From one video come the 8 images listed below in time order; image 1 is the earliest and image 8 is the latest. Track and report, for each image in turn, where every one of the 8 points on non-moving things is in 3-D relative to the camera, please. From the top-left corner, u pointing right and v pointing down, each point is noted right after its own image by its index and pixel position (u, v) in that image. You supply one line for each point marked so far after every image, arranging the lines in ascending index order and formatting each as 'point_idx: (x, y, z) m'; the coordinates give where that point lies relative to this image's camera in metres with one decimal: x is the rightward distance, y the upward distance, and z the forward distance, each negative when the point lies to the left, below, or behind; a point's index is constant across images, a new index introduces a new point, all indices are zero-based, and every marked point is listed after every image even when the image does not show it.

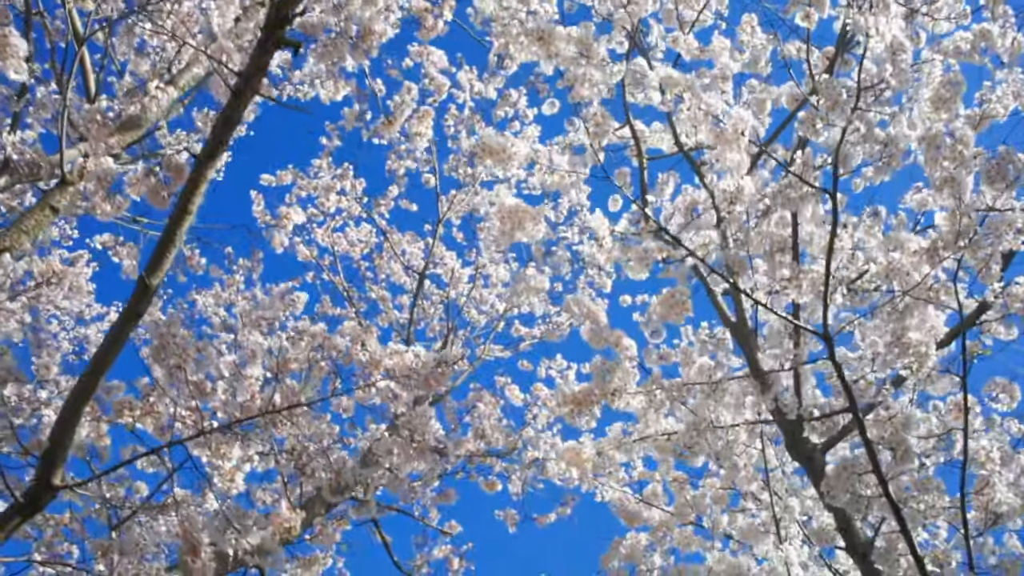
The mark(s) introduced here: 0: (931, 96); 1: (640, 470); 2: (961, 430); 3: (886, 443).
0: (+2.4, +1.1, +4.2) m
1: (+1.7, -2.5, +10.0) m
2: (+2.5, -0.8, +4.2) m
3: (+2.1, -0.8, +4.0) m
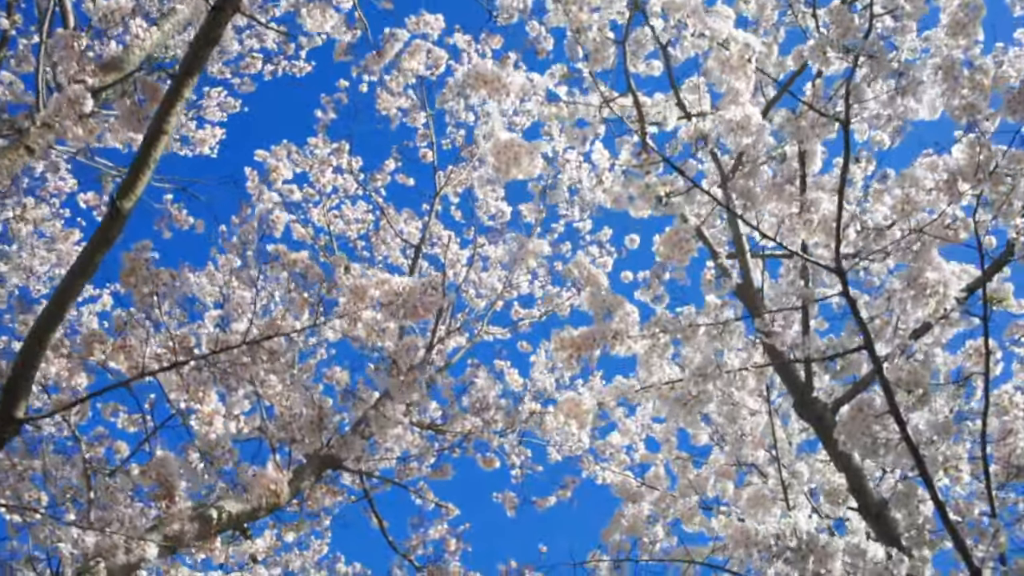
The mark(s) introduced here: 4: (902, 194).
0: (+2.3, +1.4, +4.0) m
1: (+1.7, -2.2, +9.7) m
2: (+2.5, -0.5, +3.9) m
3: (+2.0, -0.5, +3.8) m
4: (+2.1, +0.5, +4.0) m
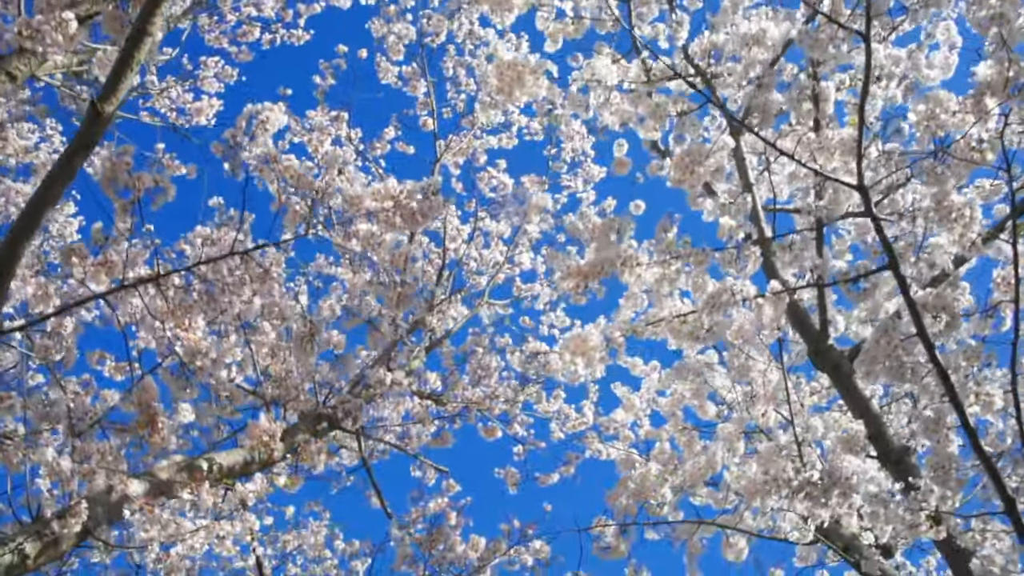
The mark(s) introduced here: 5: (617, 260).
0: (+2.4, +1.8, +3.8) m
1: (+1.7, -1.8, +9.5) m
2: (+2.5, -0.1, +3.7) m
3: (+2.0, -0.1, +3.6) m
4: (+2.1, +0.9, +3.8) m
5: (+0.6, +0.1, +3.9) m
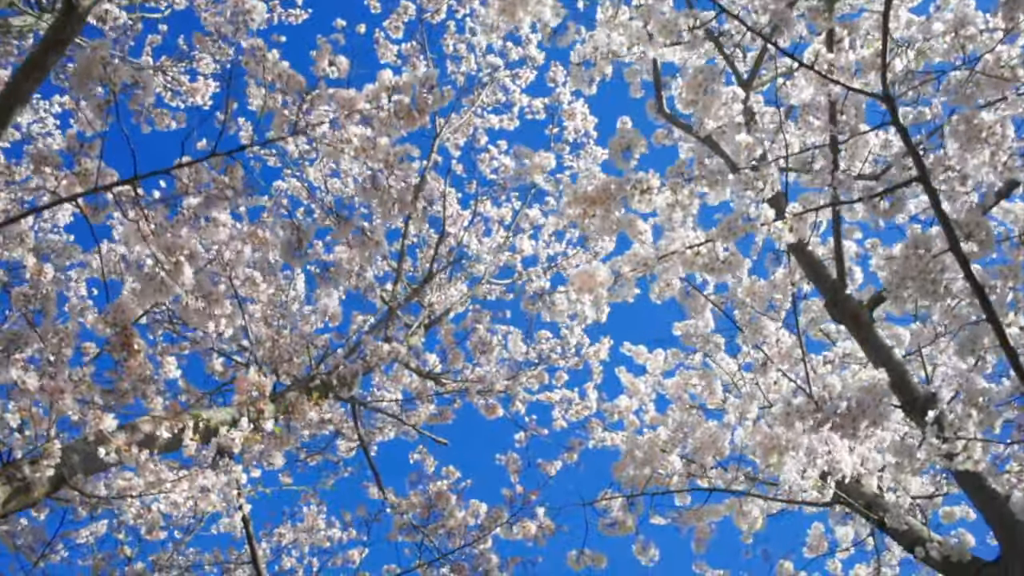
0: (+2.4, +2.2, +3.6) m
1: (+1.8, -1.6, +9.2) m
2: (+2.5, +0.3, +3.5) m
3: (+2.1, +0.3, +3.4) m
4: (+2.2, +1.3, +3.6) m
5: (+0.6, +0.5, +3.7) m
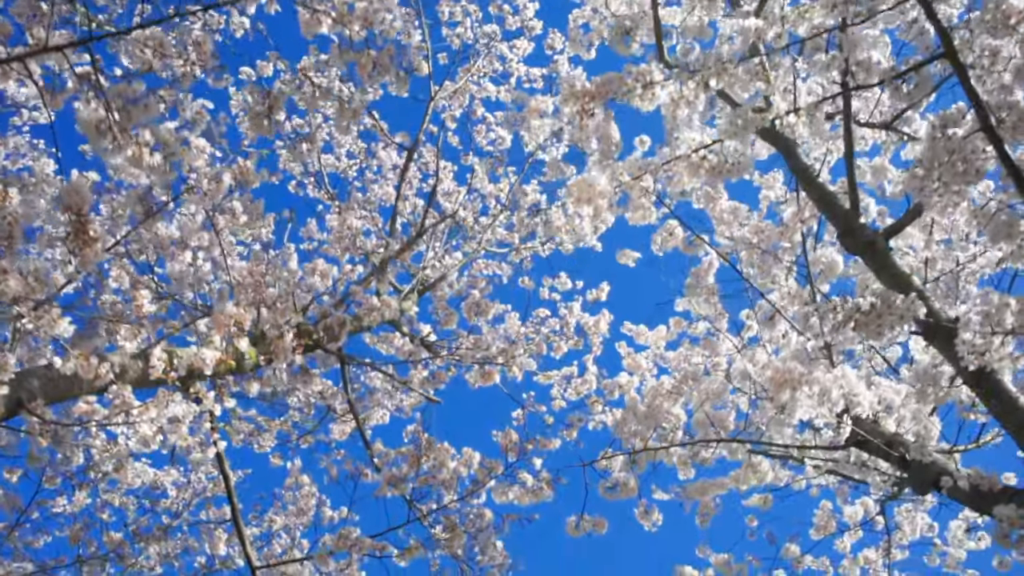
0: (+2.3, +2.6, +3.4) m
1: (+1.7, -1.2, +9.0) m
2: (+2.5, +0.8, +3.2) m
3: (+2.0, +0.7, +3.1) m
4: (+2.1, +1.7, +3.4) m
5: (+0.5, +1.0, +3.4) m
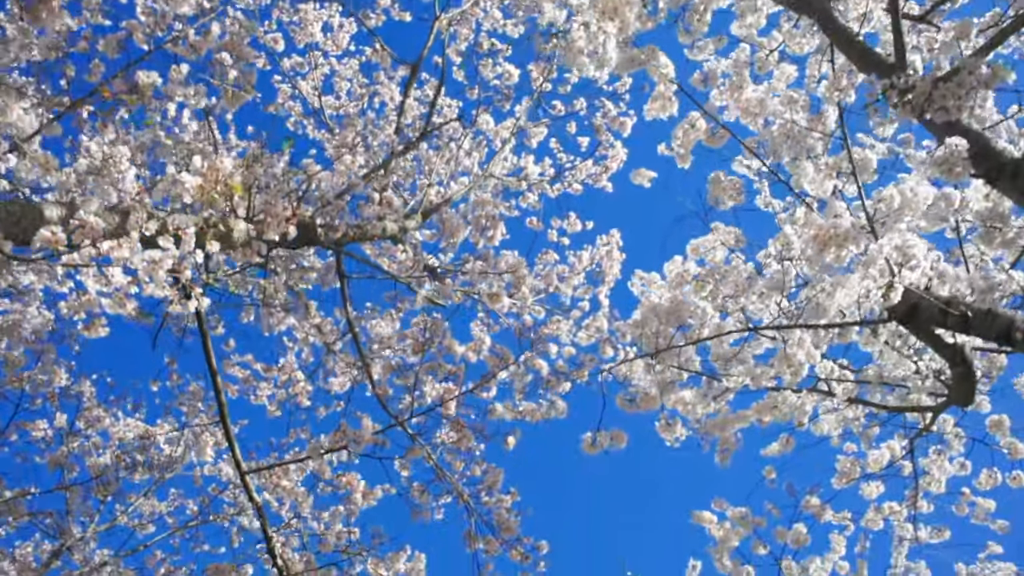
0: (+2.4, +3.4, +3.0) m
1: (+1.8, -0.5, +8.5) m
2: (+2.6, +1.6, +2.8) m
3: (+2.1, +1.5, +2.7) m
4: (+2.2, +2.5, +3.0) m
5: (+0.6, +1.8, +3.0) m
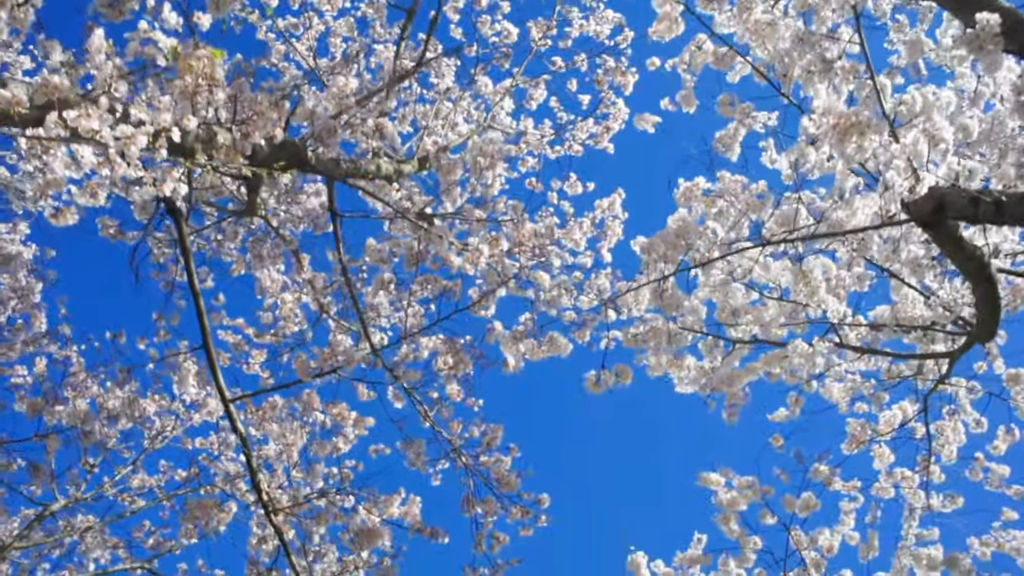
0: (+2.4, +4.0, +2.8) m
1: (+1.8, 0.0, +8.3) m
2: (+2.6, +2.1, +2.6) m
3: (+2.1, +2.1, +2.5) m
4: (+2.2, +3.1, +2.8) m
5: (+0.6, +2.3, +2.8) m
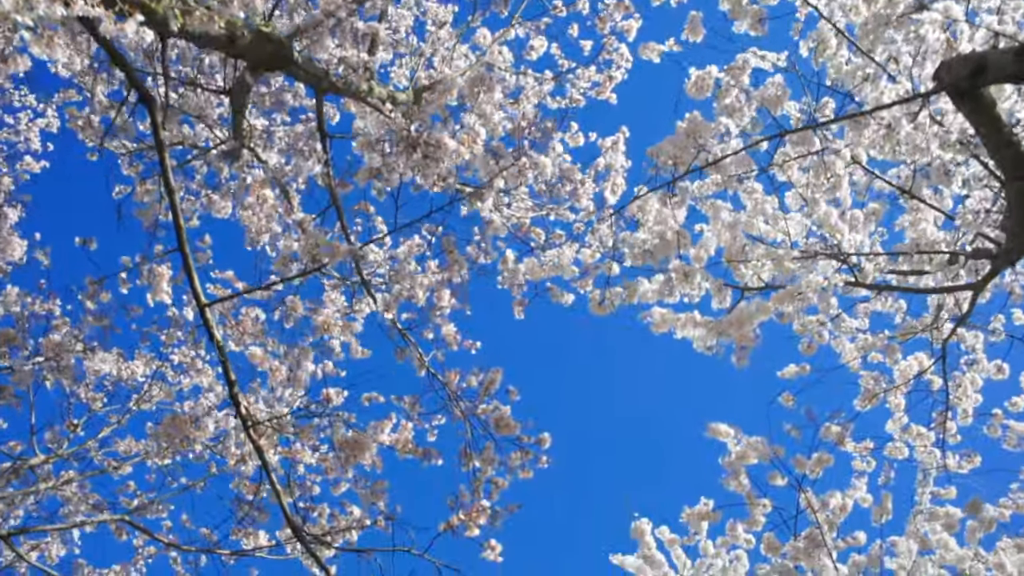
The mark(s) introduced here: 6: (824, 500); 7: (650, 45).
0: (+2.4, +4.6, +2.5) m
1: (+1.8, +0.6, +8.0) m
2: (+2.6, +2.7, +2.3) m
3: (+2.1, +2.7, +2.2) m
4: (+2.2, +3.7, +2.5) m
5: (+0.6, +2.9, +2.5) m
6: (+3.6, -2.4, +8.4) m
7: (+1.3, +2.2, +6.8) m
